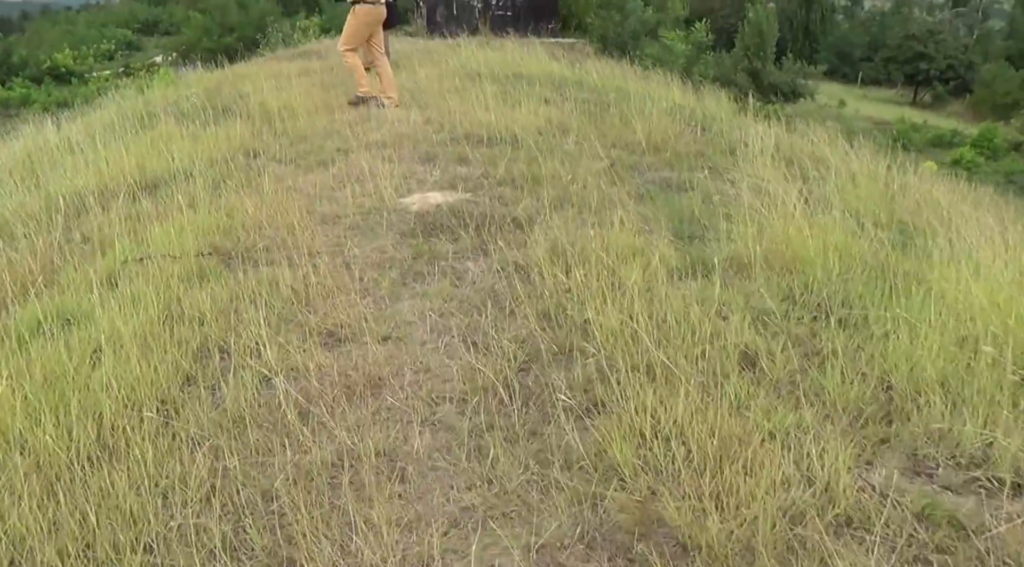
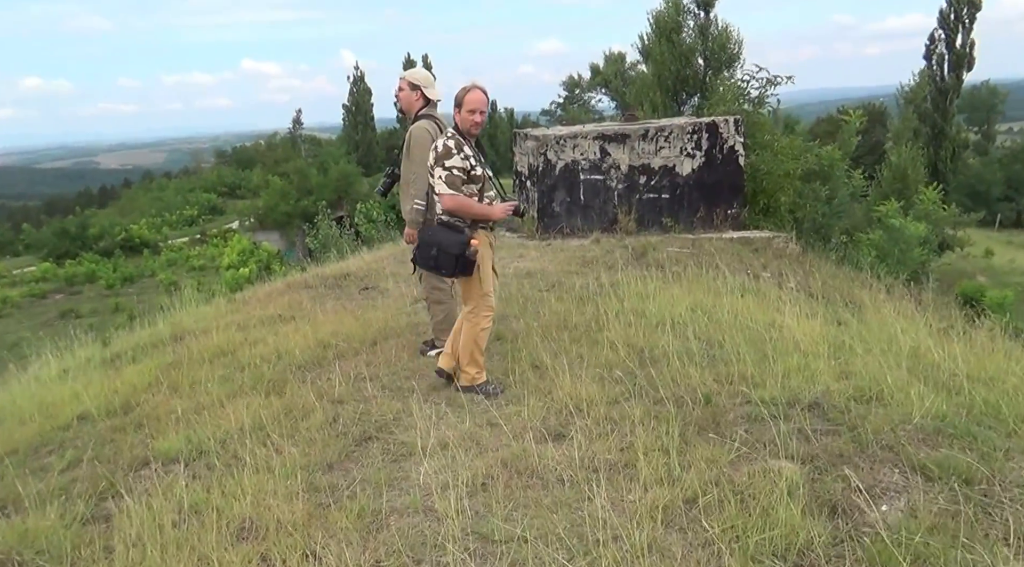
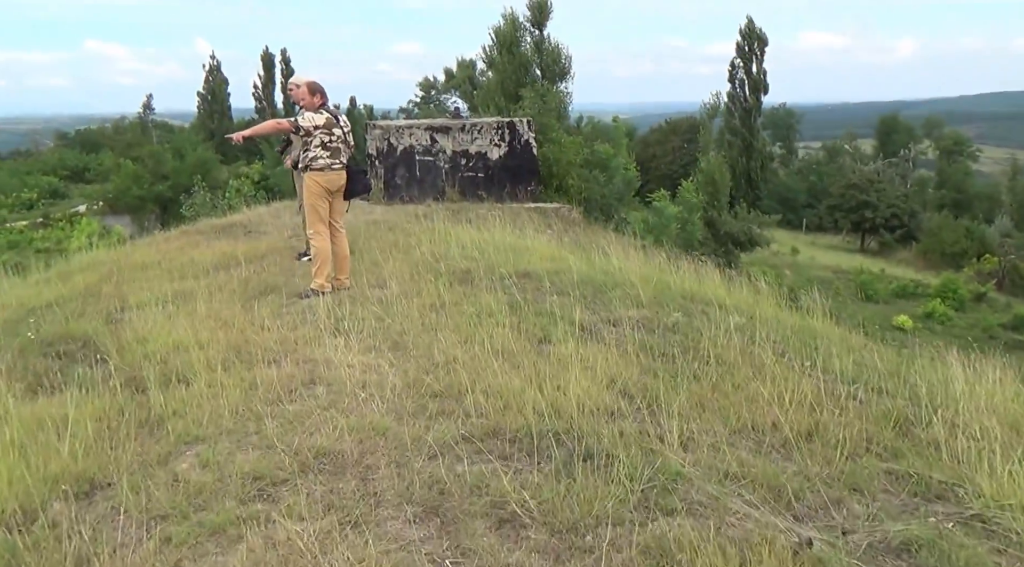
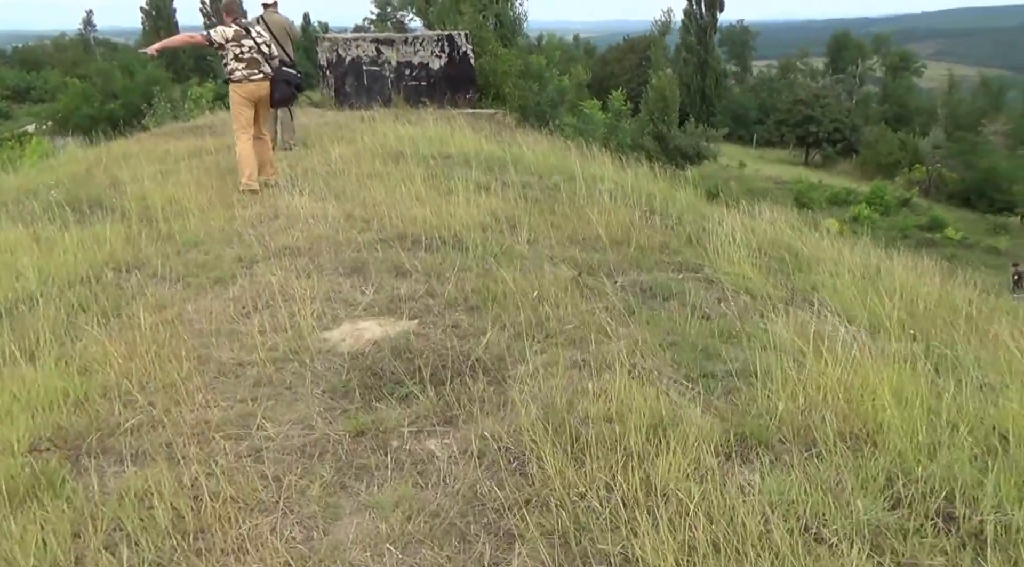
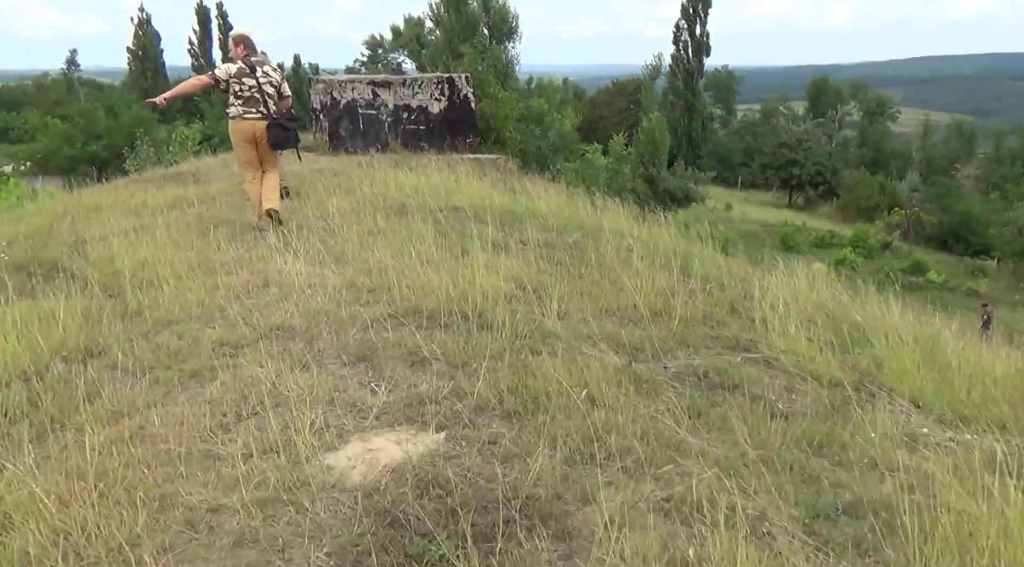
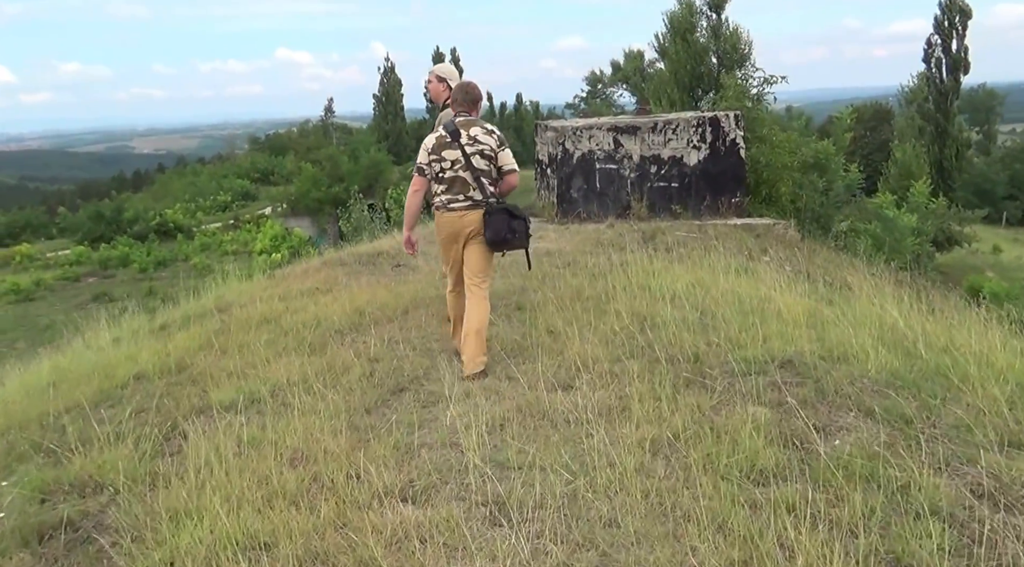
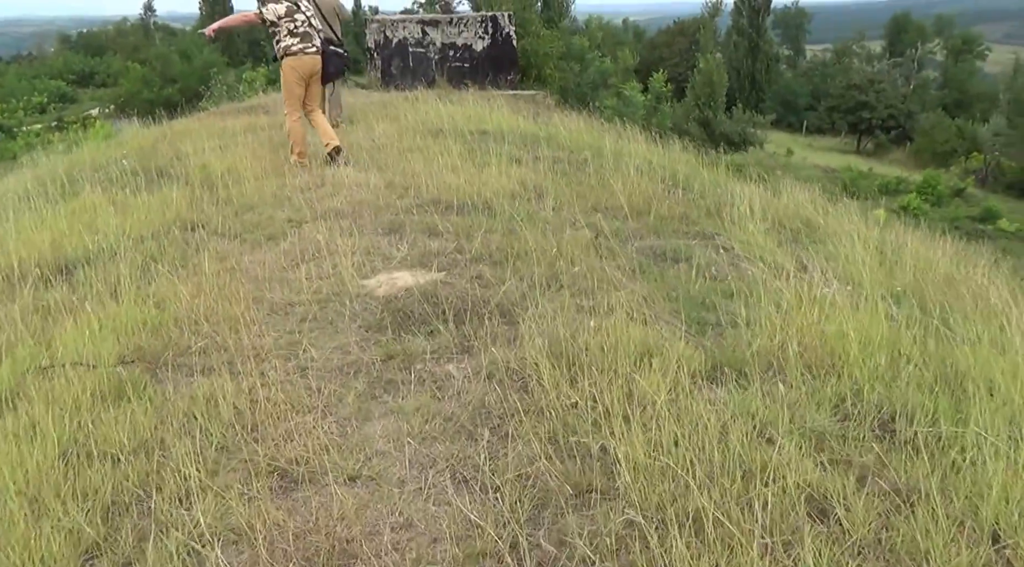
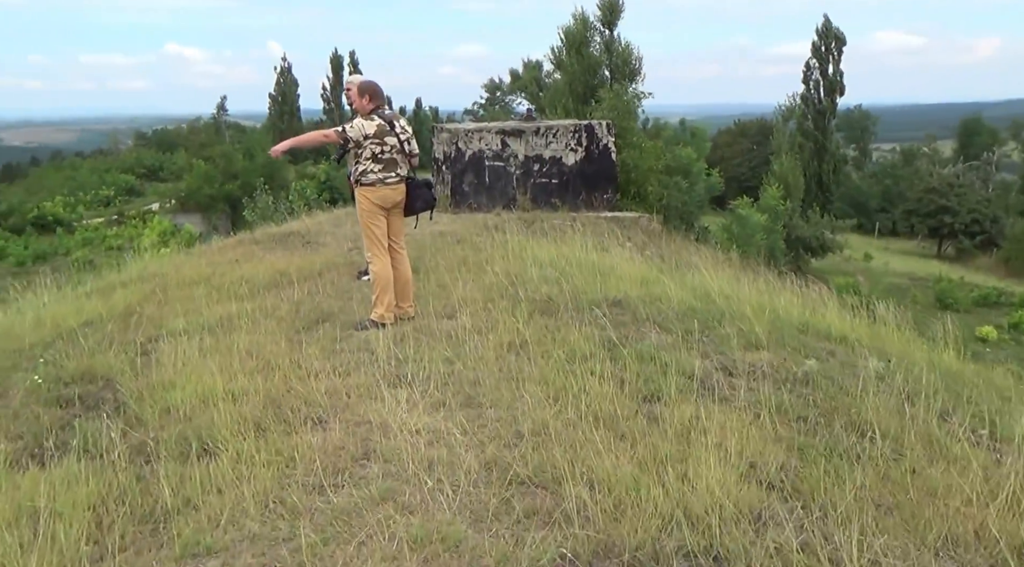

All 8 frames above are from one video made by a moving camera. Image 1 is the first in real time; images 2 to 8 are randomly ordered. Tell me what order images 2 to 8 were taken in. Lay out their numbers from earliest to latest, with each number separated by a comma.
7, 4, 5, 3, 8, 6, 2
